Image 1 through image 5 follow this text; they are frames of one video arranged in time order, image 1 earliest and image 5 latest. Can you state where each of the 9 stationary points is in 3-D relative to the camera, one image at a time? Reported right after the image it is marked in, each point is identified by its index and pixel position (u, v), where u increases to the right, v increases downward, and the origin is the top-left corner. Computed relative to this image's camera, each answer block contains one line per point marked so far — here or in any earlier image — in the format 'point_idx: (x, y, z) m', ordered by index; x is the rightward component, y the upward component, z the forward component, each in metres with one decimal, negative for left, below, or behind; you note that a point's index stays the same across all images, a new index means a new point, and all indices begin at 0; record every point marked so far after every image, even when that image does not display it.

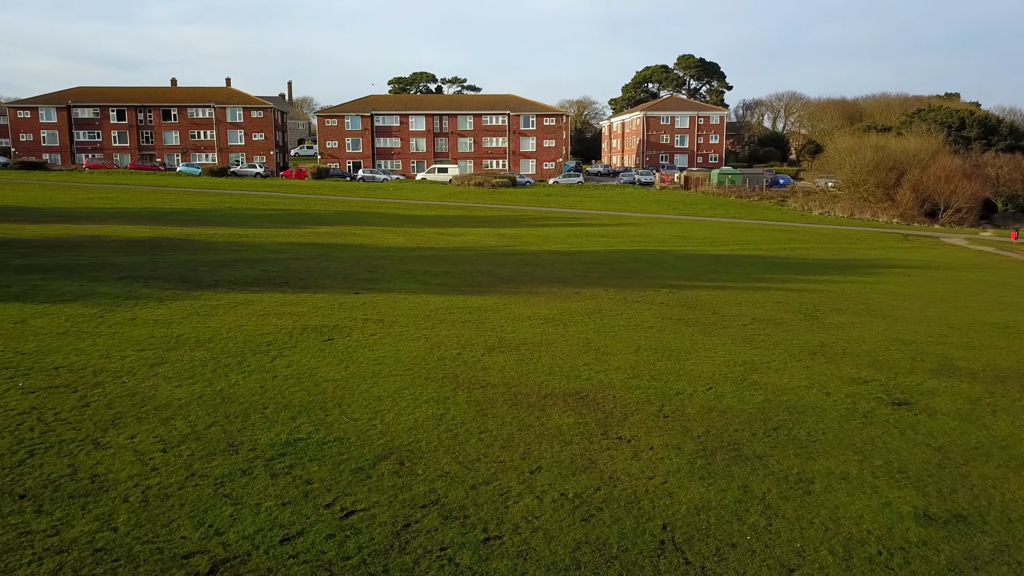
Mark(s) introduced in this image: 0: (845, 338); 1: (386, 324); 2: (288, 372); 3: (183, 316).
0: (+4.3, -0.6, +12.4) m
1: (-1.5, -0.4, +11.2) m
2: (-2.0, -0.8, +8.5) m
3: (-3.9, -0.3, +11.3) m
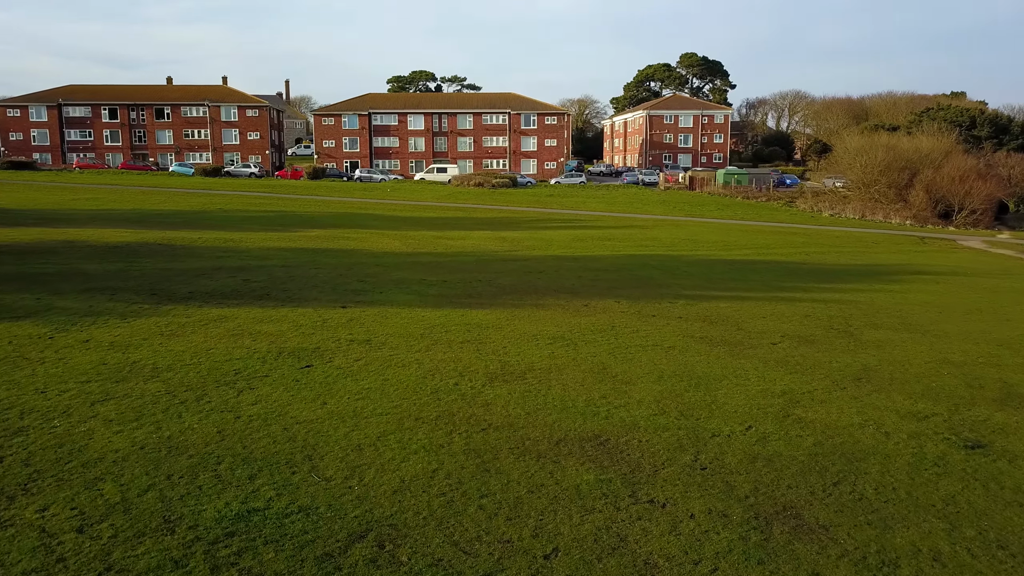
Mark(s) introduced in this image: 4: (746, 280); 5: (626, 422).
0: (+4.3, -0.8, +11.1) m
1: (-1.4, -0.6, +9.9) m
2: (-1.9, -0.9, +7.2) m
3: (-3.8, -0.5, +10.0) m
4: (+4.6, +0.2, +18.9) m
5: (+0.9, -1.1, +7.5) m
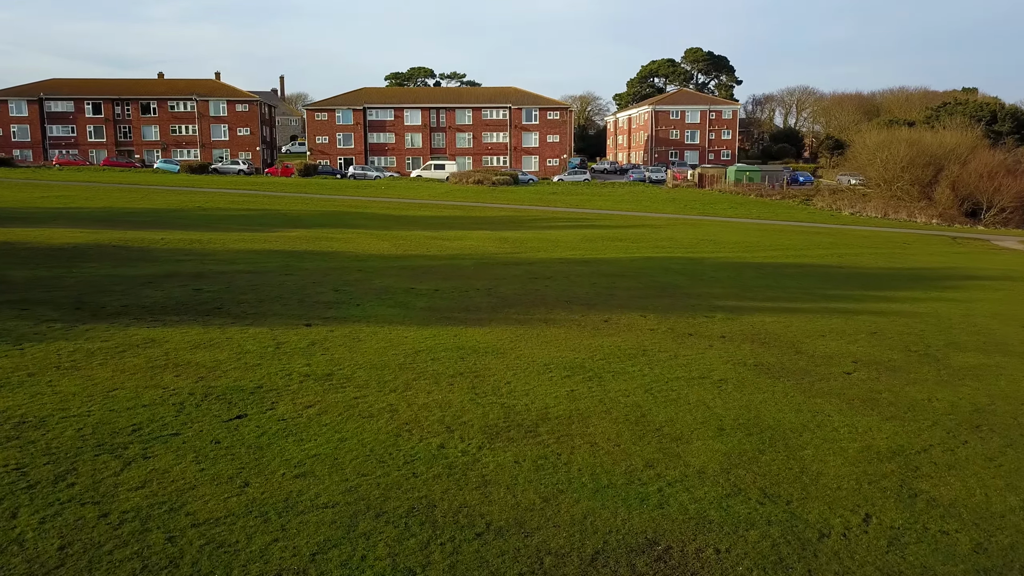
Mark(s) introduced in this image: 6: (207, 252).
0: (+4.4, -1.0, +8.6) m
1: (-1.4, -0.8, +7.5) m
2: (-1.9, -1.1, +4.8) m
3: (-3.8, -0.7, +7.6) m
4: (+4.6, 0.0, +16.5) m
5: (+0.9, -1.2, +5.1) m
6: (-5.6, +0.7, +17.6) m
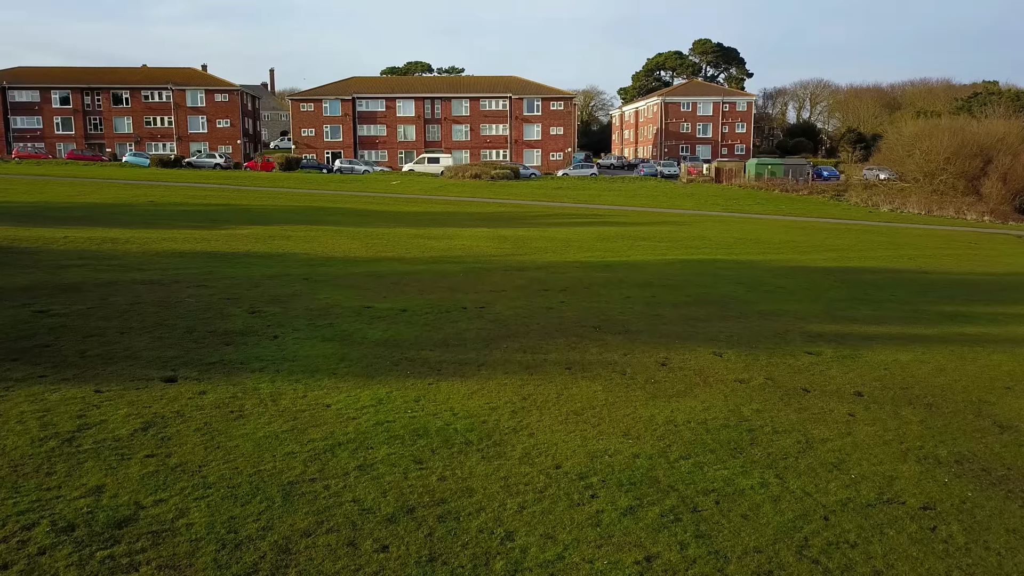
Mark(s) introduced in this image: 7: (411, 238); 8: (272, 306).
0: (+4.4, -1.1, +4.5) m
1: (-1.4, -0.9, +3.3) m
2: (-1.9, -1.3, +0.6) m
3: (-3.8, -0.8, +3.4) m
4: (+4.7, -0.1, +12.3) m
5: (+1.0, -1.4, +0.9) m
6: (-5.5, +0.5, +13.4) m
7: (-1.9, +1.0, +18.6) m
8: (-2.3, -0.2, +9.2) m
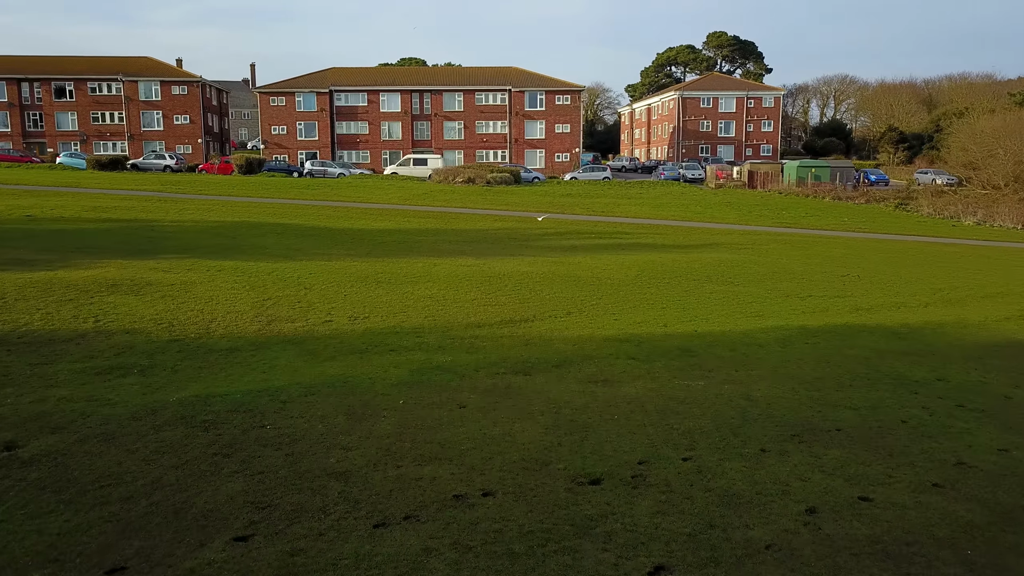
0: (+4.4, -2.0, -2.4) m
1: (-1.4, -1.8, -3.5) m
2: (-1.9, -2.1, -6.2) m
3: (-3.8, -1.7, -3.4) m
4: (+4.7, -1.0, +5.5) m
5: (+0.9, -2.2, -5.9) m
6: (-5.5, -0.4, +6.5) m
7: (-1.9, +0.1, +11.8) m
8: (-2.3, -1.1, +2.4) m
